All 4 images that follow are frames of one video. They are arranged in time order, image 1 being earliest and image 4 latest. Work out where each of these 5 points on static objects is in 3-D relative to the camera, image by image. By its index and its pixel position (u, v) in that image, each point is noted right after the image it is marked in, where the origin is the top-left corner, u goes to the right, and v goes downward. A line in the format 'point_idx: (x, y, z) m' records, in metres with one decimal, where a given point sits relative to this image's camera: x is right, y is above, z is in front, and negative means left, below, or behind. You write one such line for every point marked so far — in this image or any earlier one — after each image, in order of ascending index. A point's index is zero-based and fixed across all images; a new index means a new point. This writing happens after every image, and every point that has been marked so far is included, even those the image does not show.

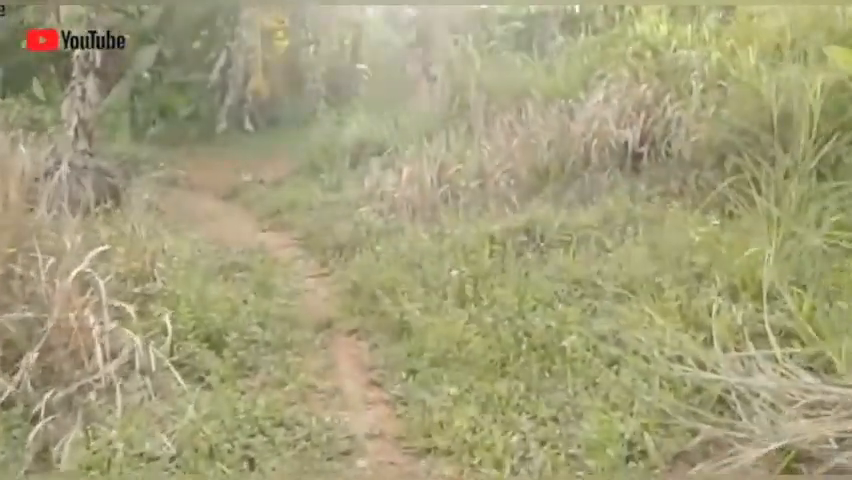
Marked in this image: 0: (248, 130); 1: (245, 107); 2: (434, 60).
0: (-0.5, +0.3, +2.9) m
1: (-0.5, +0.4, +2.9) m
2: (0.0, +0.5, +2.9) m
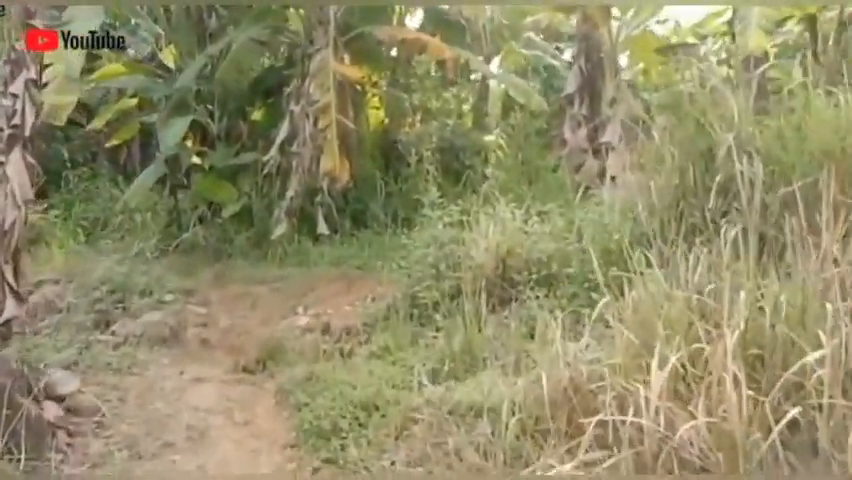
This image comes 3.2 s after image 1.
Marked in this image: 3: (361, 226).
0: (-0.2, 0.0, +1.9) m
1: (-0.2, +0.1, +1.9) m
2: (+0.3, +0.2, +1.9) m
3: (-0.1, 0.0, +2.0) m
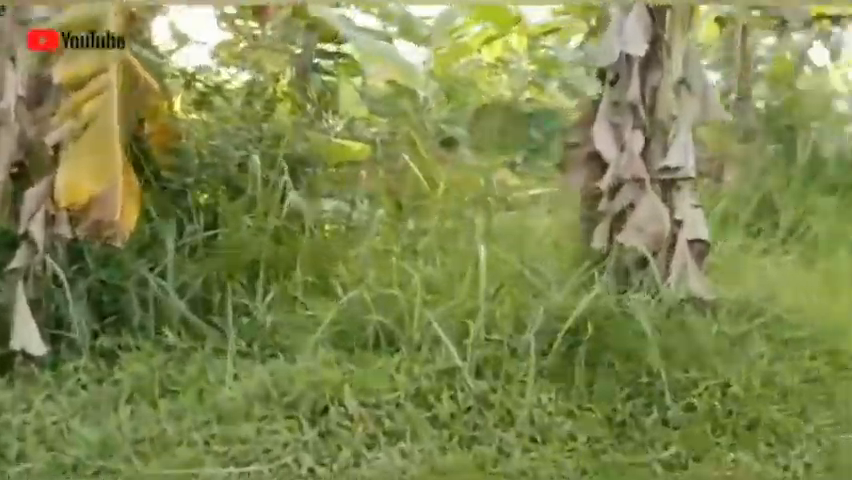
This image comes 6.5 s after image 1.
0: (-0.3, -0.1, +0.8) m
1: (-0.3, 0.0, +0.8) m
2: (+0.2, +0.1, +0.9) m
3: (-0.2, -0.1, +0.8) m
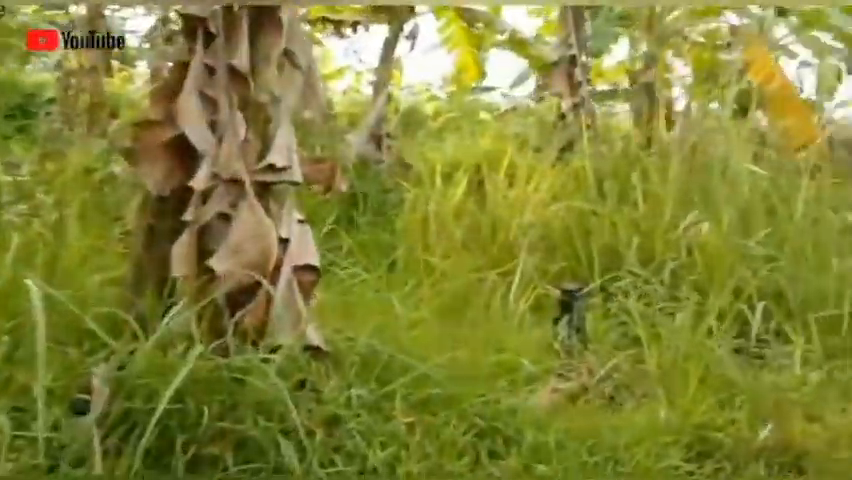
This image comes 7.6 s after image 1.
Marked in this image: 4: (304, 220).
0: (-0.5, -0.1, +0.3) m
1: (-0.5, 0.0, +0.2) m
2: (-0.1, +0.1, +0.7) m
3: (-0.4, -0.1, +0.3) m
4: (-0.1, 0.0, +0.7) m
